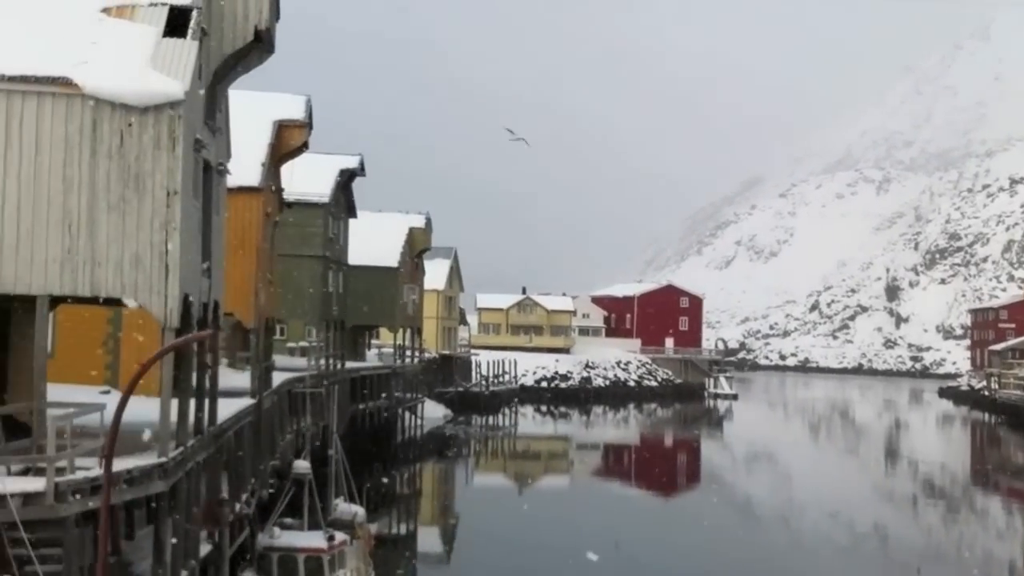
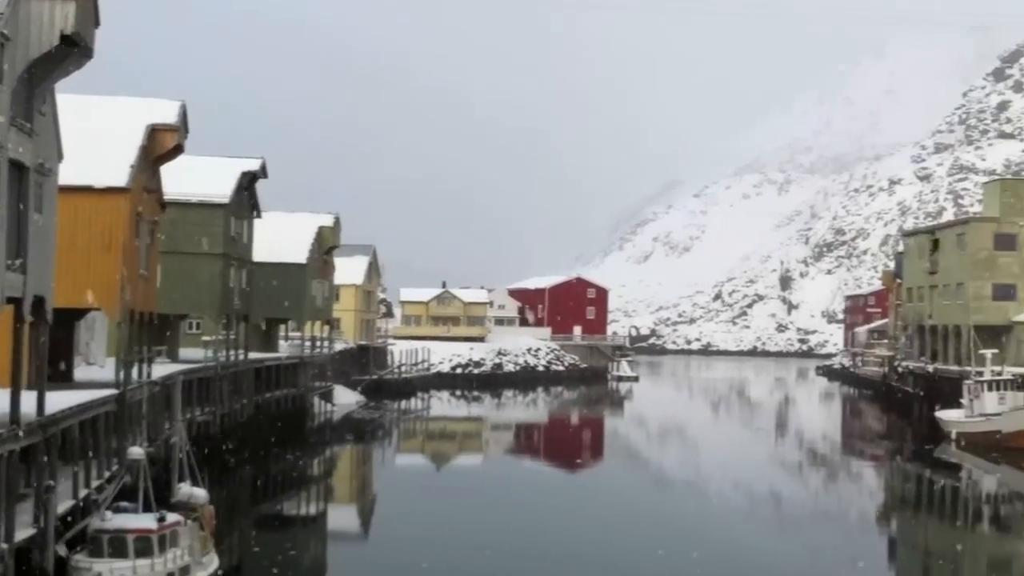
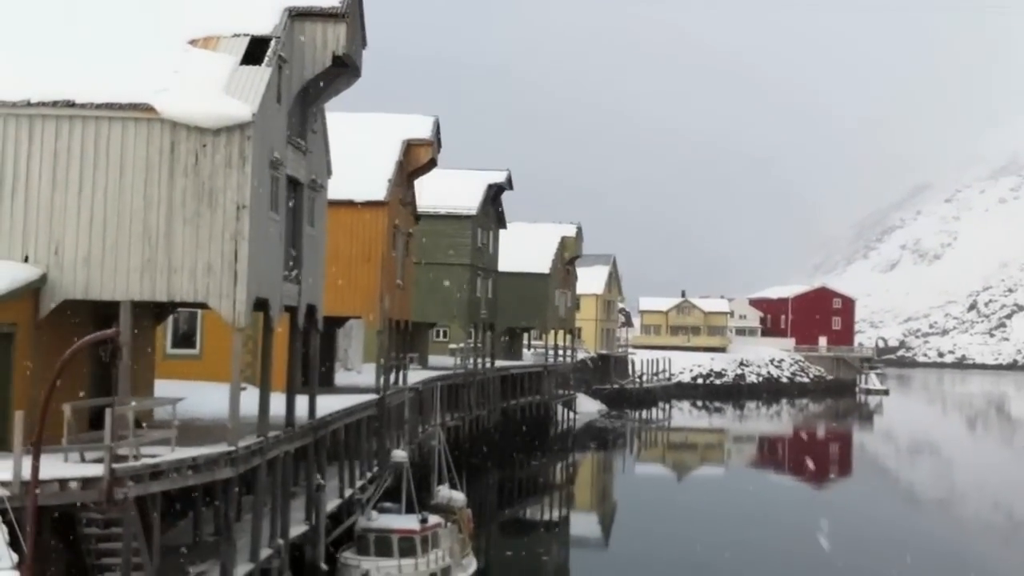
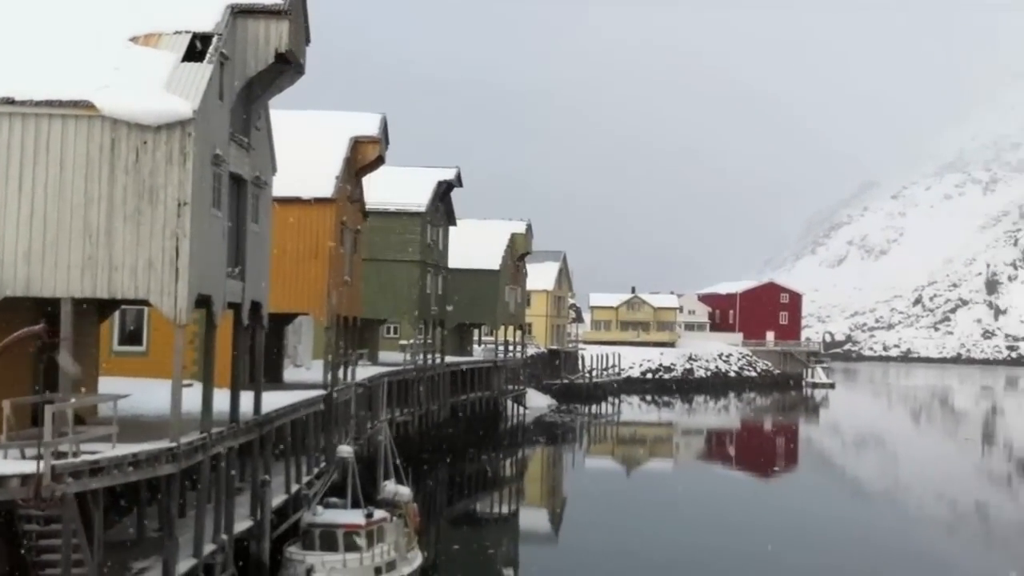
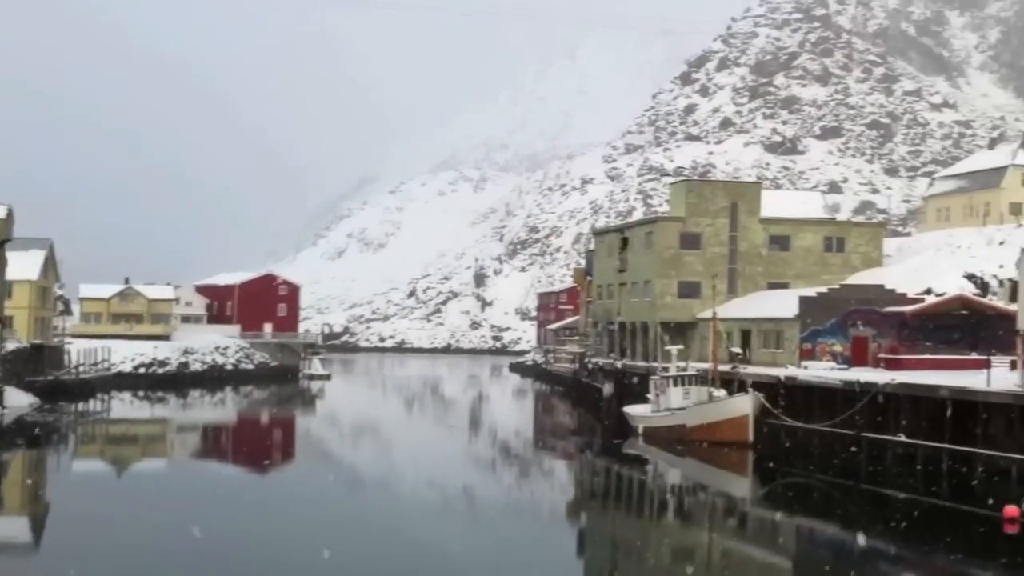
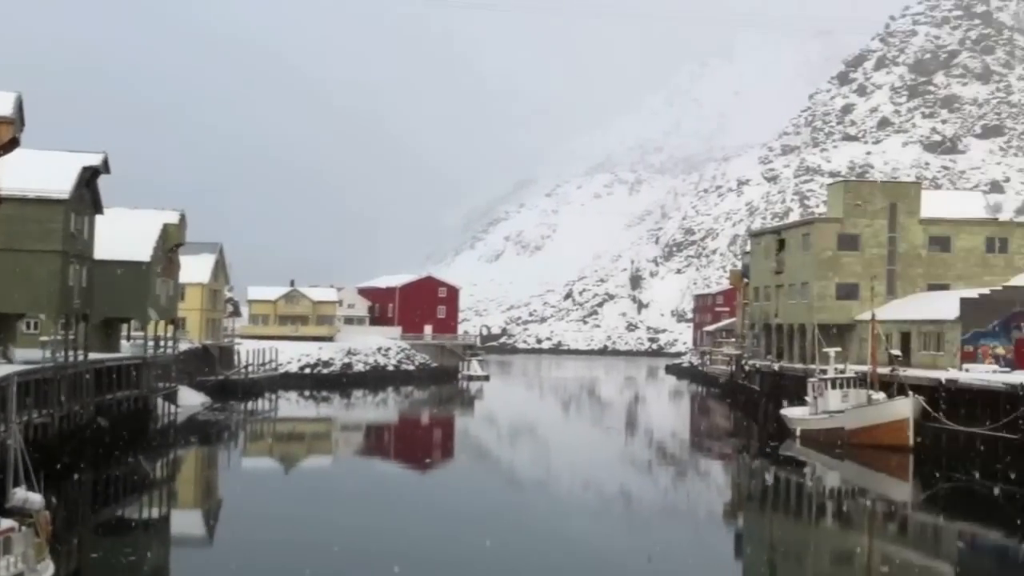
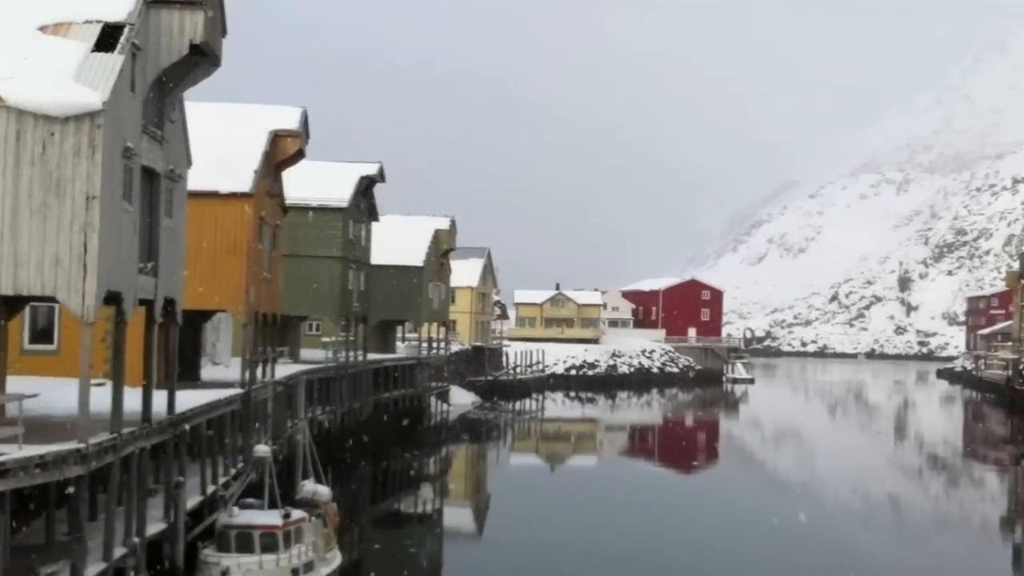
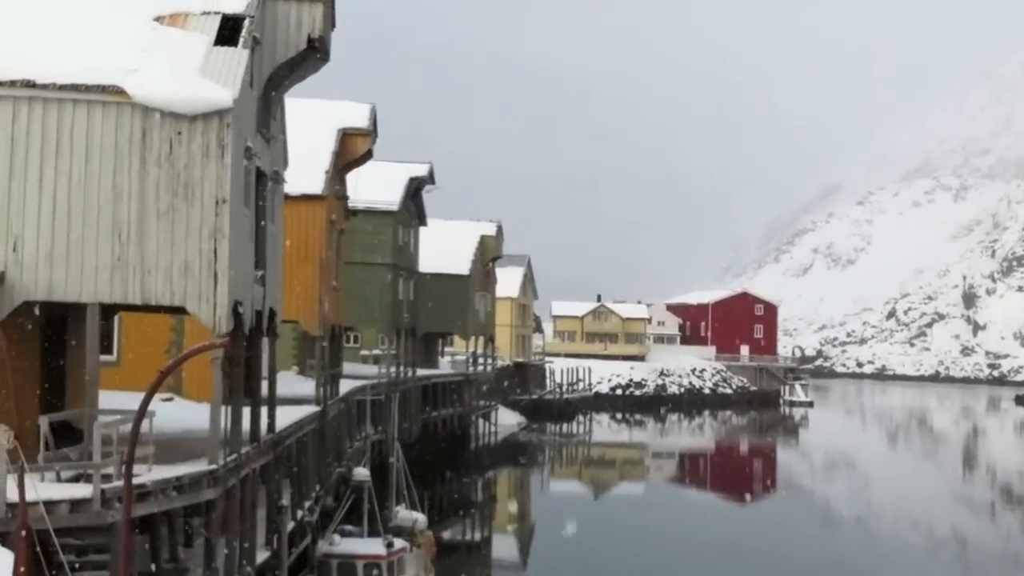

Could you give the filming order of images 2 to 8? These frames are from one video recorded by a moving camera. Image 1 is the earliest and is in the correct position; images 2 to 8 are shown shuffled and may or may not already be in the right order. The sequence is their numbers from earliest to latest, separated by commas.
8, 3, 4, 7, 2, 6, 5
